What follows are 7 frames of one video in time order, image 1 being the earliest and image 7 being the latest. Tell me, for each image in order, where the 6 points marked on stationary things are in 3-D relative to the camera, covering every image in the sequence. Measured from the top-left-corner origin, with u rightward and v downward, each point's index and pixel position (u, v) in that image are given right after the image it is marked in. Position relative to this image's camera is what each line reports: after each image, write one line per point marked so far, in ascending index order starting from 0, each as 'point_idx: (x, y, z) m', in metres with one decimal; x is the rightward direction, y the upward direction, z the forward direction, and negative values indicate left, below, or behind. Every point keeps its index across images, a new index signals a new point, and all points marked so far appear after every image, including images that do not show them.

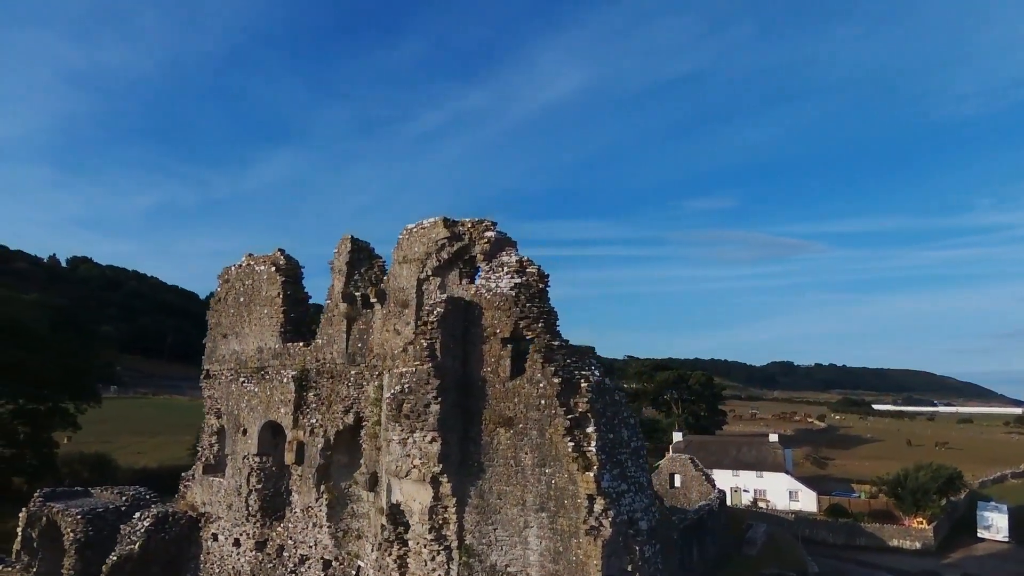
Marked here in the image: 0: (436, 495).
0: (-1.0, -2.6, +7.9) m
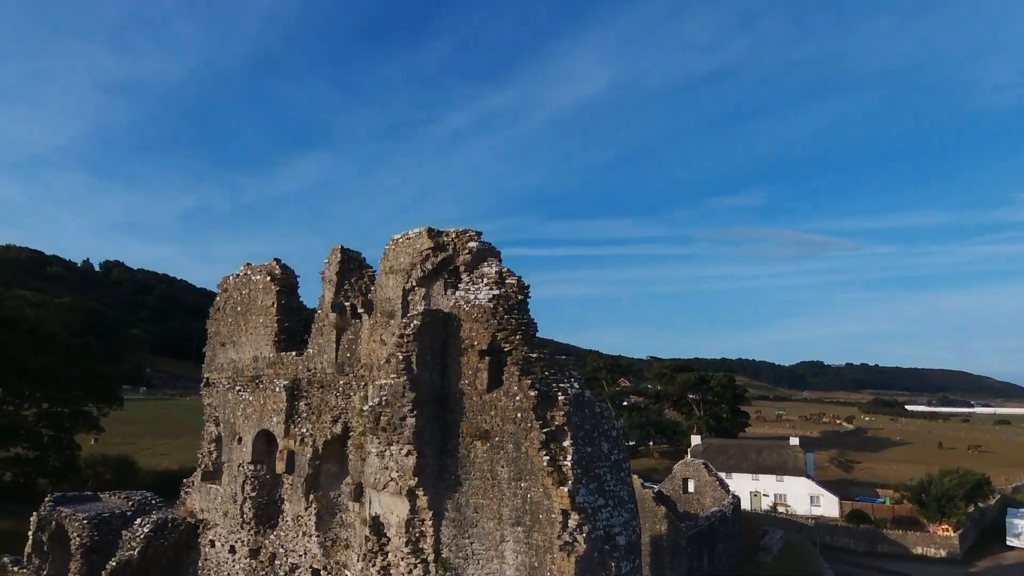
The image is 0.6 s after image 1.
0: (-1.3, -2.8, +7.9) m
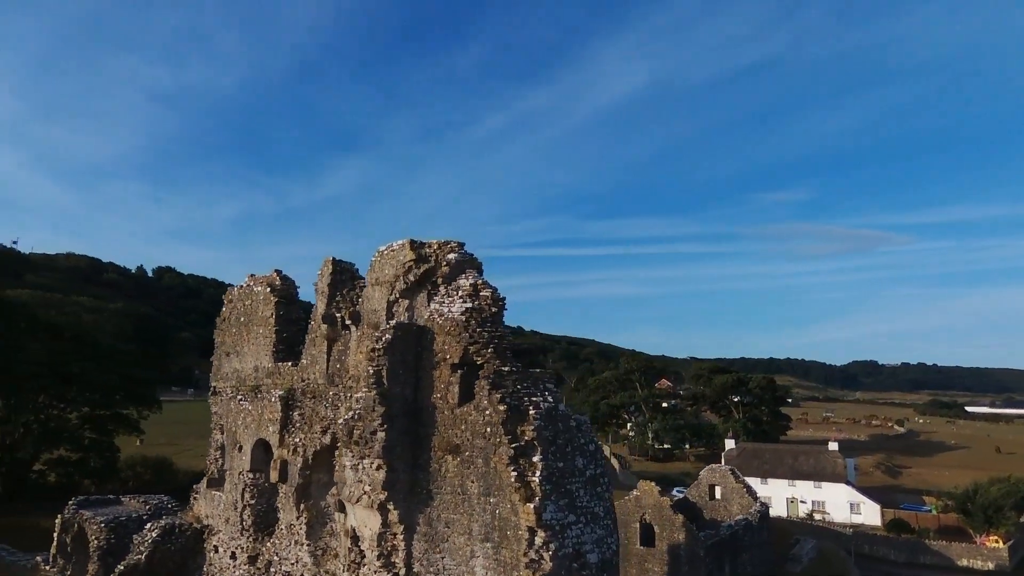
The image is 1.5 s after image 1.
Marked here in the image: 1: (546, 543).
0: (-1.6, -2.9, +7.9) m
1: (+0.4, -2.9, +7.1) m
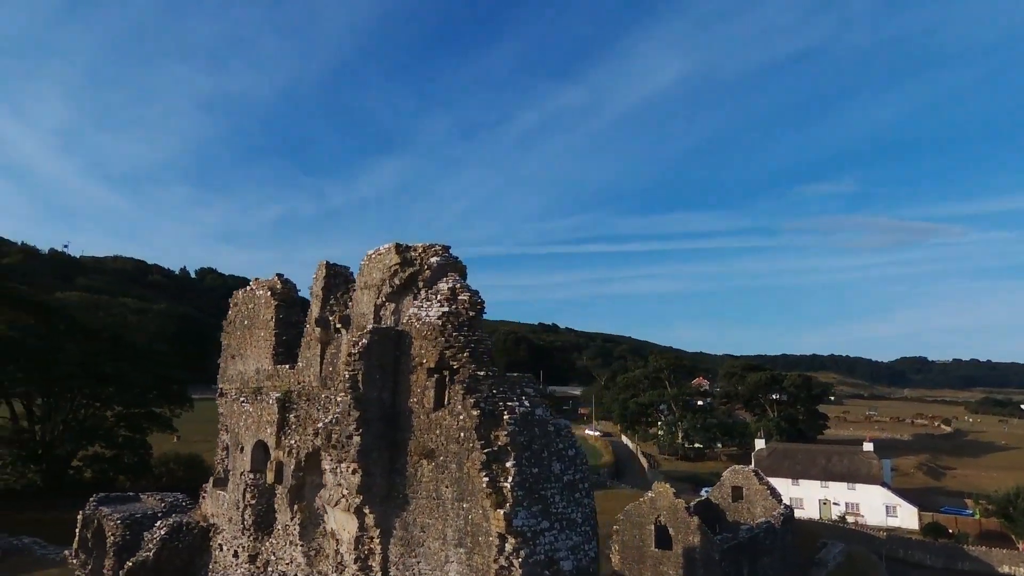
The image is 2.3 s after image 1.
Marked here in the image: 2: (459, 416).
0: (-1.9, -3.0, +8.0) m
1: (0.0, -2.9, +7.1) m
2: (-0.6, -1.6, +7.7) m
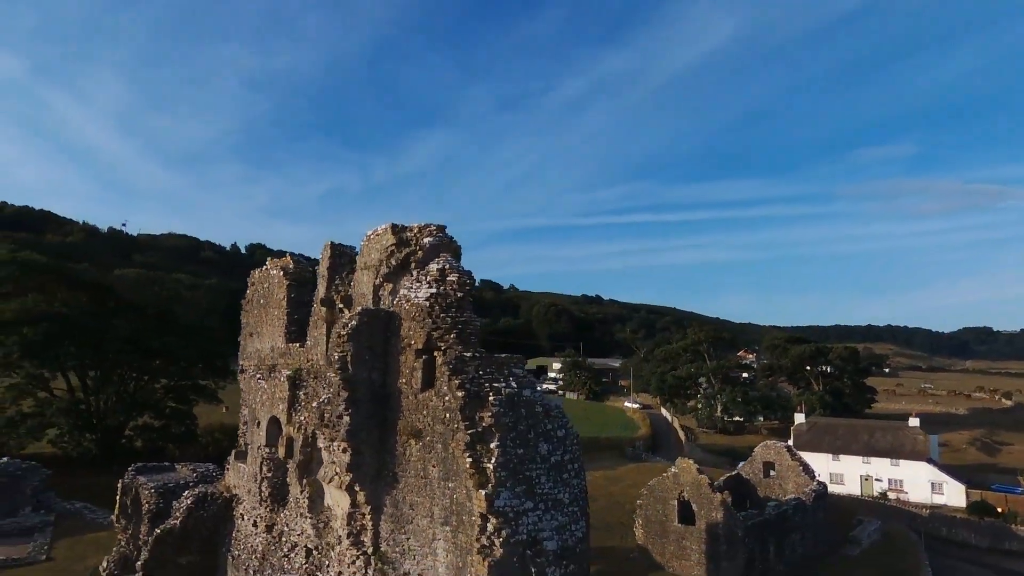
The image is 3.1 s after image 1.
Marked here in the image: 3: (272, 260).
0: (-2.0, -2.8, +8.2) m
1: (-0.2, -2.7, +7.1) m
2: (-0.8, -1.3, +7.7) m
3: (-5.0, +0.6, +13.1) m
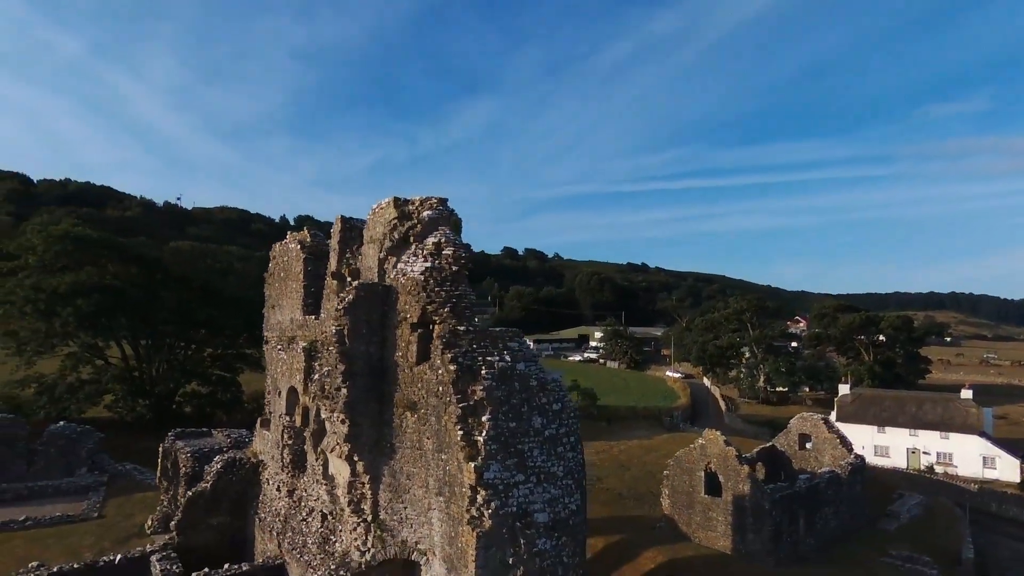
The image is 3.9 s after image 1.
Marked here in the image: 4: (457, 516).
0: (-2.1, -2.4, +8.4) m
1: (-0.3, -2.4, +7.2) m
2: (-0.9, -1.0, +7.8) m
3: (-4.7, +1.1, +13.3) m
4: (-0.6, -2.7, +7.4) m
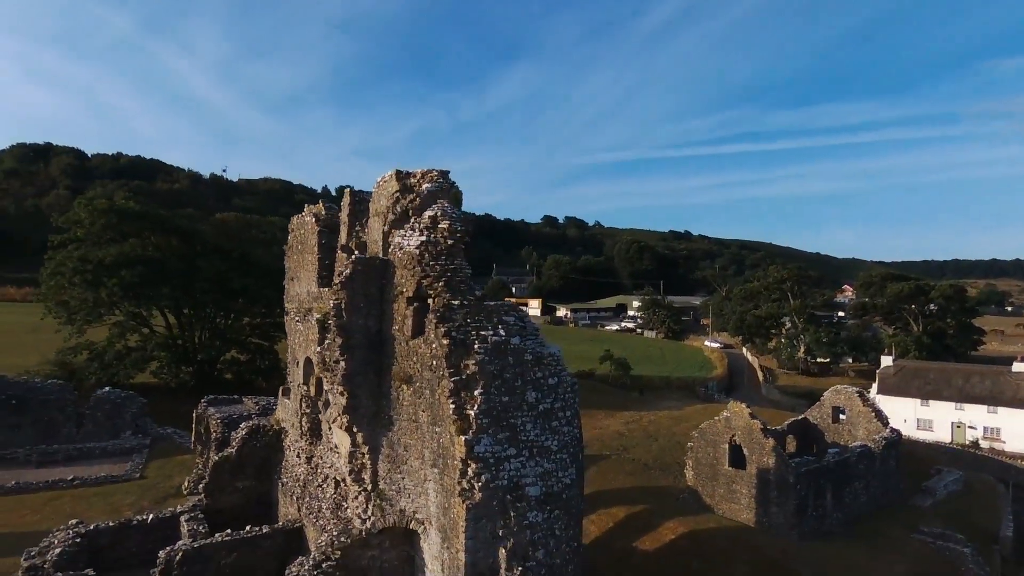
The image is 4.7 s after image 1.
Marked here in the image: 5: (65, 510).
0: (-2.1, -2.1, +8.5) m
1: (-0.4, -2.1, +7.3) m
2: (-1.0, -0.7, +7.8) m
3: (-4.4, +1.7, +13.5) m
4: (-0.7, -2.4, +7.5) m
5: (-11.1, -5.6, +15.8) m
